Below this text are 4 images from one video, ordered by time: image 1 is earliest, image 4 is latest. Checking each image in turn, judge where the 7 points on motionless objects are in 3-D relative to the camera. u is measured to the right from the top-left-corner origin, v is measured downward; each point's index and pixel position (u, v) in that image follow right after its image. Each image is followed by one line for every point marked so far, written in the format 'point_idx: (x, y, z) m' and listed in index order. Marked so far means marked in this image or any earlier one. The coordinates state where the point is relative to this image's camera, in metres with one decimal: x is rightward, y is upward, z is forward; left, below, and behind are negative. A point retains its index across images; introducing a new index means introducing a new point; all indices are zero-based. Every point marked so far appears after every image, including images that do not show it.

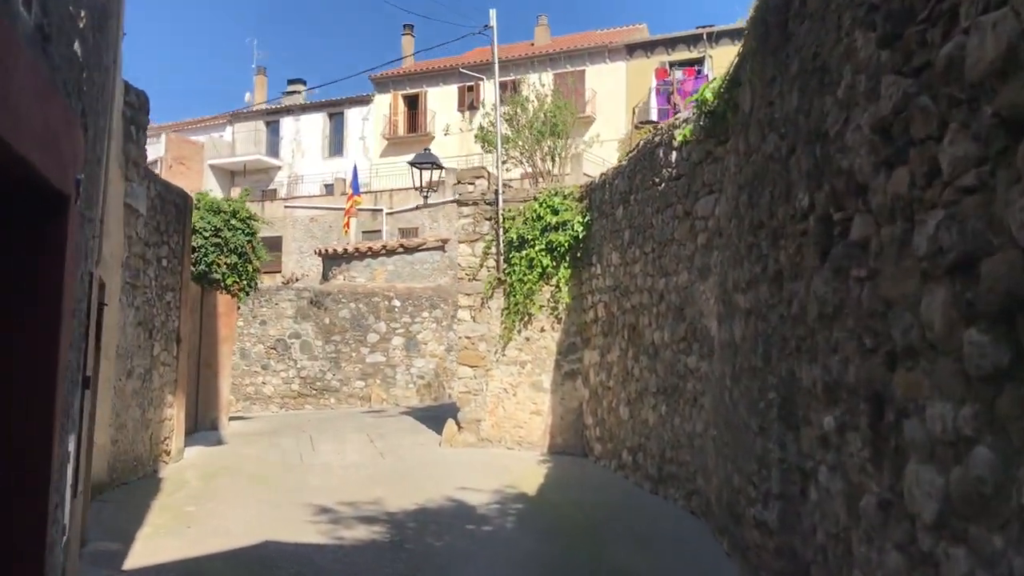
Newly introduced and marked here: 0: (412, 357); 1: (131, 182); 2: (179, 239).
0: (-1.7, -1.2, +15.0) m
1: (-3.2, +0.9, +7.4) m
2: (-3.3, +0.5, +8.7) m
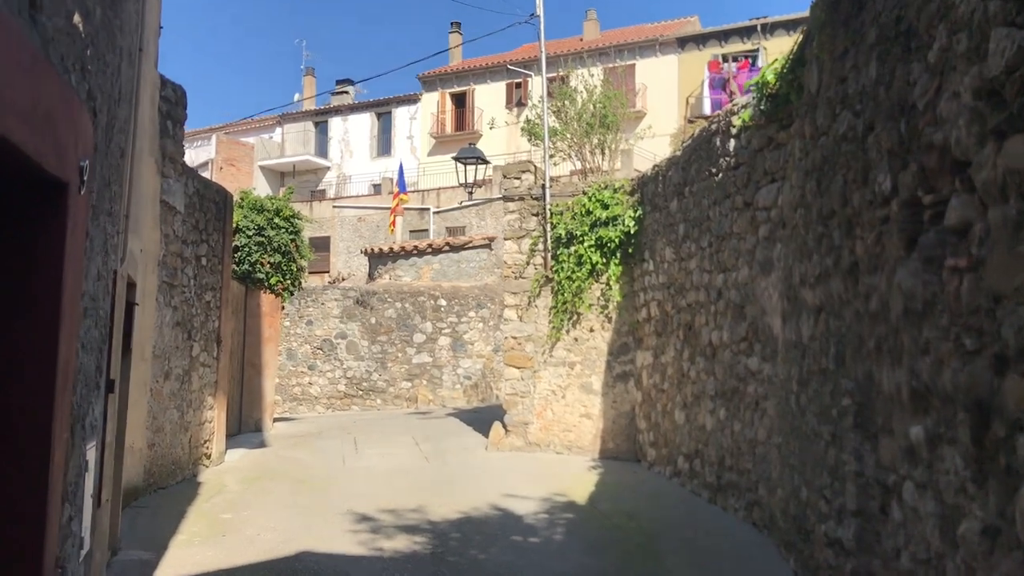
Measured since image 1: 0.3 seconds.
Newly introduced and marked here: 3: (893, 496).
0: (-0.9, -1.2, +14.7) m
1: (-2.8, +0.9, +7.2) m
2: (-2.8, +0.5, +8.5) m
3: (+1.5, -0.8, +3.5) m
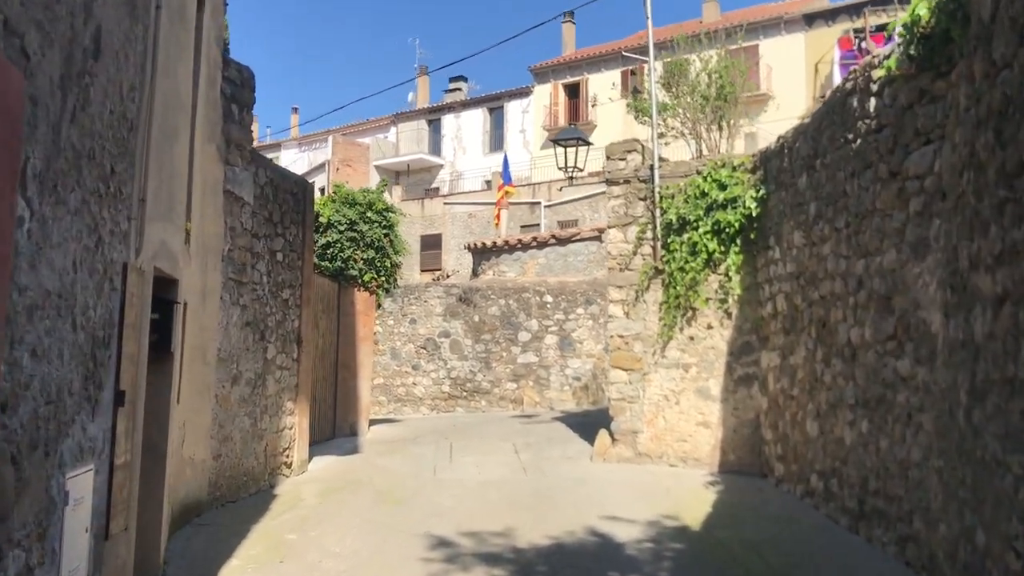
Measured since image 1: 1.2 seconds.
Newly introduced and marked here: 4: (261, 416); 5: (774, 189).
0: (+0.9, -1.1, +13.8) m
1: (-2.1, +0.9, +6.6) m
2: (-1.9, +0.5, +8.0) m
3: (+1.7, -0.8, +2.4) m
4: (-2.0, -1.0, +7.1) m
5: (+2.2, +0.8, +7.6) m
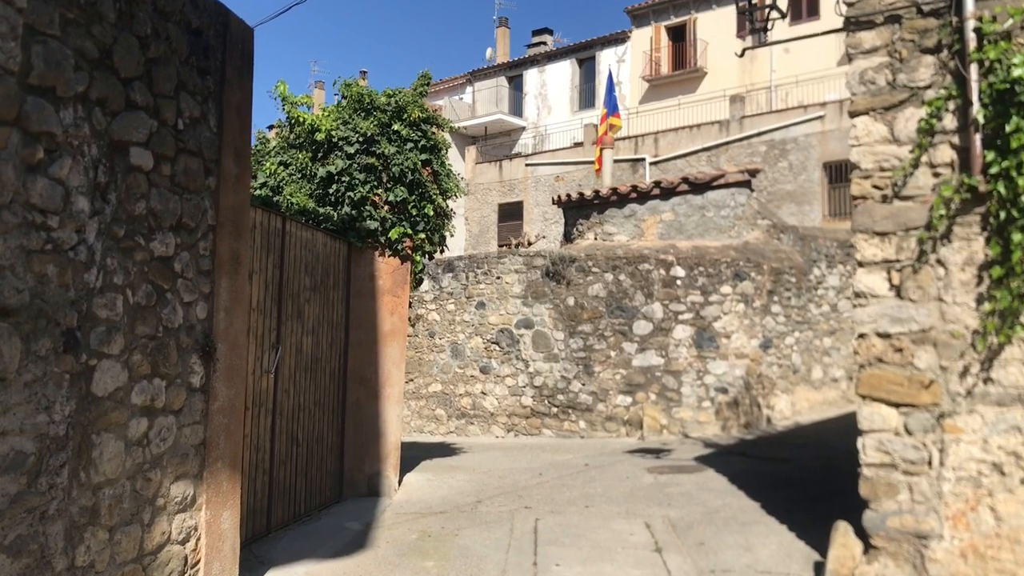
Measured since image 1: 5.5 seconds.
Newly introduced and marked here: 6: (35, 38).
0: (+2.1, -0.7, +9.3) m
1: (-1.6, +1.1, +2.4) m
2: (-1.3, +0.8, +3.7) m
3: (+1.8, -0.6, -2.1) m
4: (-1.4, -0.8, +2.9) m
5: (+2.8, +1.1, +2.9) m
6: (-1.5, +0.8, +2.8) m
